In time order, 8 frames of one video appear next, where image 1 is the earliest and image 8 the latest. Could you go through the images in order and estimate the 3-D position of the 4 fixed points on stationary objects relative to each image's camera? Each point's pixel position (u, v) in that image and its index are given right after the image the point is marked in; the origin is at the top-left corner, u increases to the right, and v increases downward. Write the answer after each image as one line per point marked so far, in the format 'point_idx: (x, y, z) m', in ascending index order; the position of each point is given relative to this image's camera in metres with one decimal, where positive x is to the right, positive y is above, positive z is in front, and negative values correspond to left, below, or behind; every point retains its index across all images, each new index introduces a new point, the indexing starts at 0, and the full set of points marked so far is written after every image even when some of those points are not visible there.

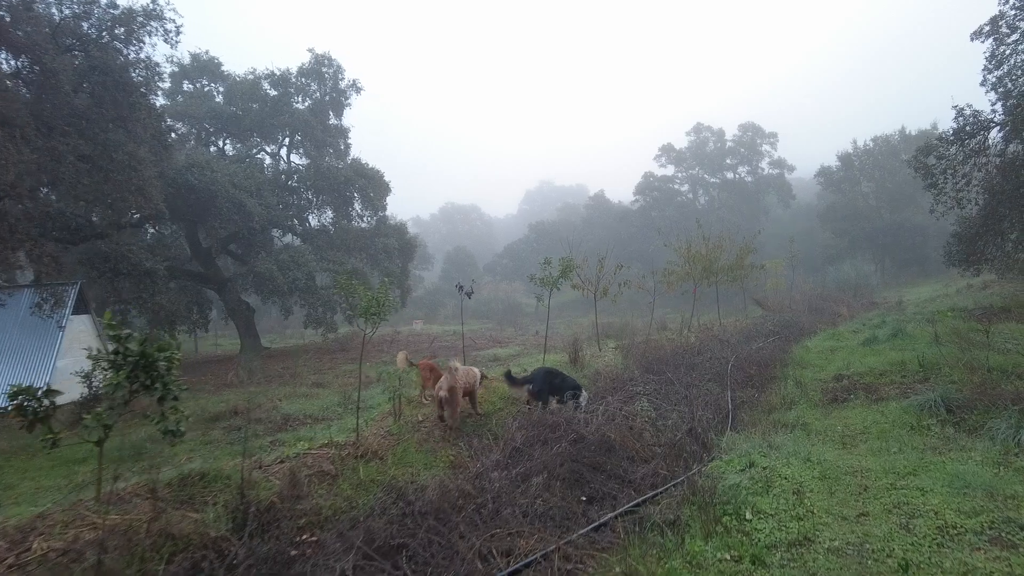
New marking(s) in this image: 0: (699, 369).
0: (+2.4, -1.0, +8.3) m
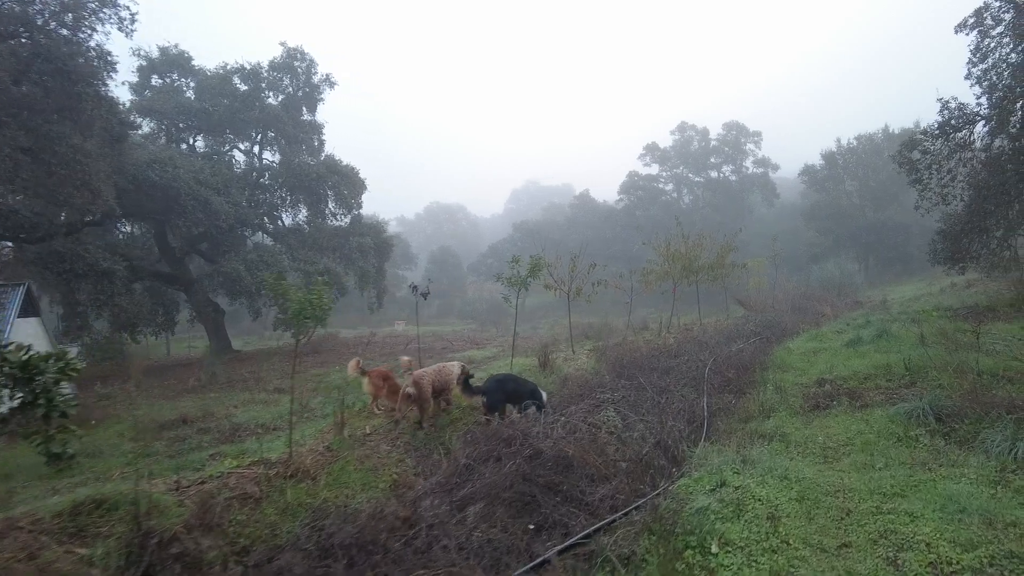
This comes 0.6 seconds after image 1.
0: (+1.9, -1.0, +7.8) m
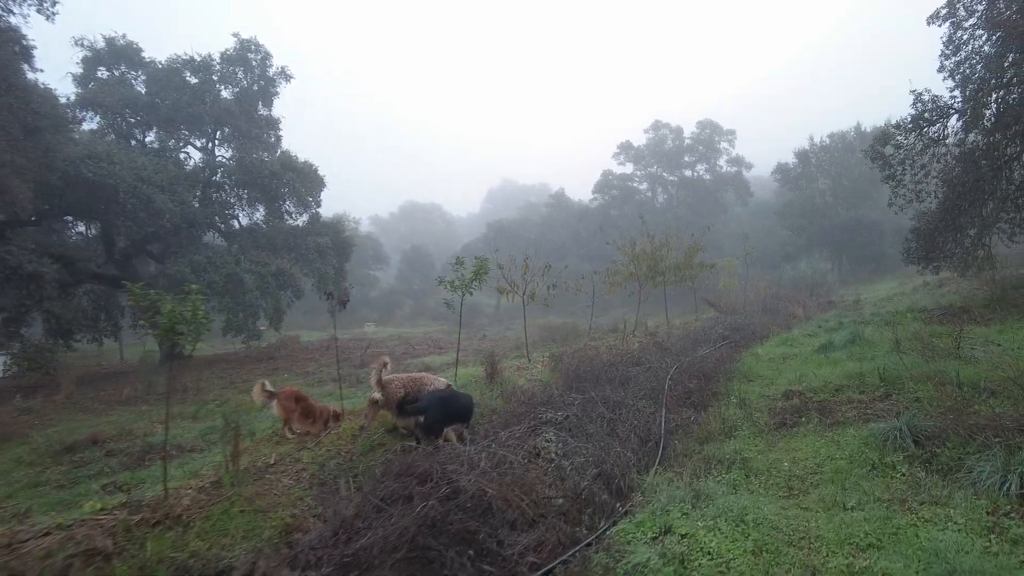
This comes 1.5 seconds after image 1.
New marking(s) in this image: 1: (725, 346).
0: (+1.3, -1.1, +7.2) m
1: (+3.3, -0.9, +10.2) m
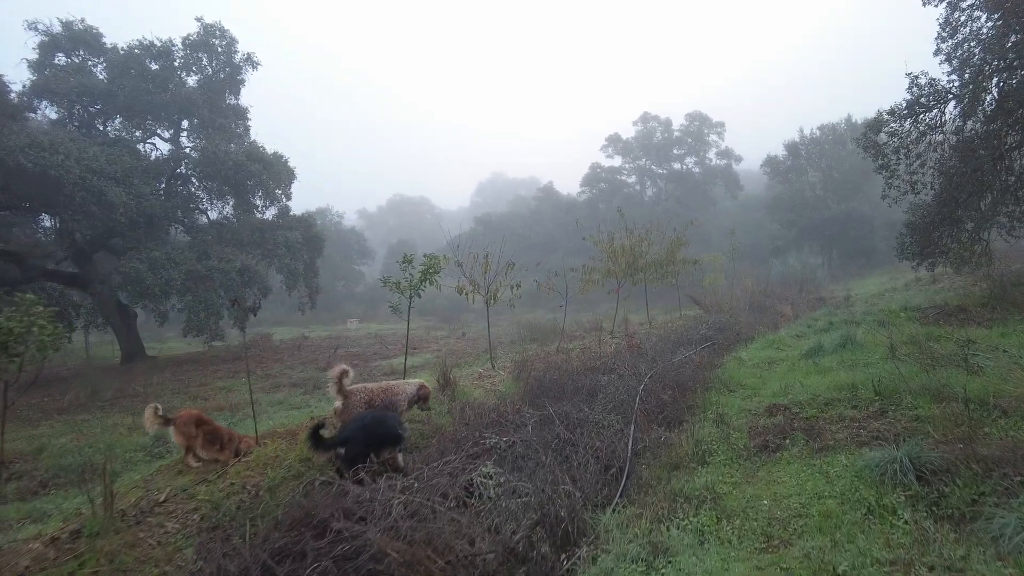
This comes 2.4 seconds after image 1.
0: (+0.9, -1.1, +6.4) m
1: (+2.8, -0.9, +9.5) m
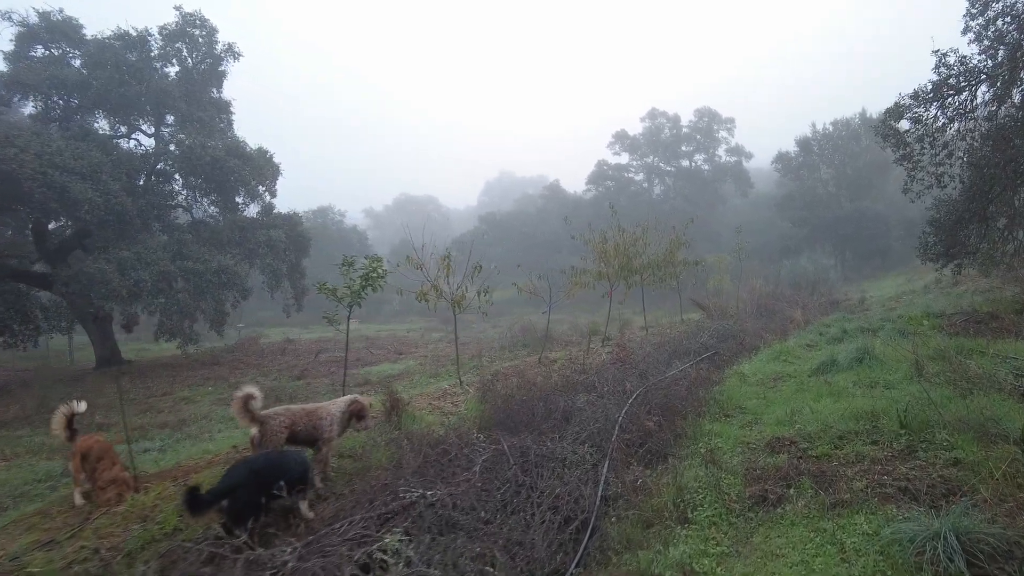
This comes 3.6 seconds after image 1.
0: (+0.5, -1.2, +5.5) m
1: (+2.5, -1.0, +8.5) m
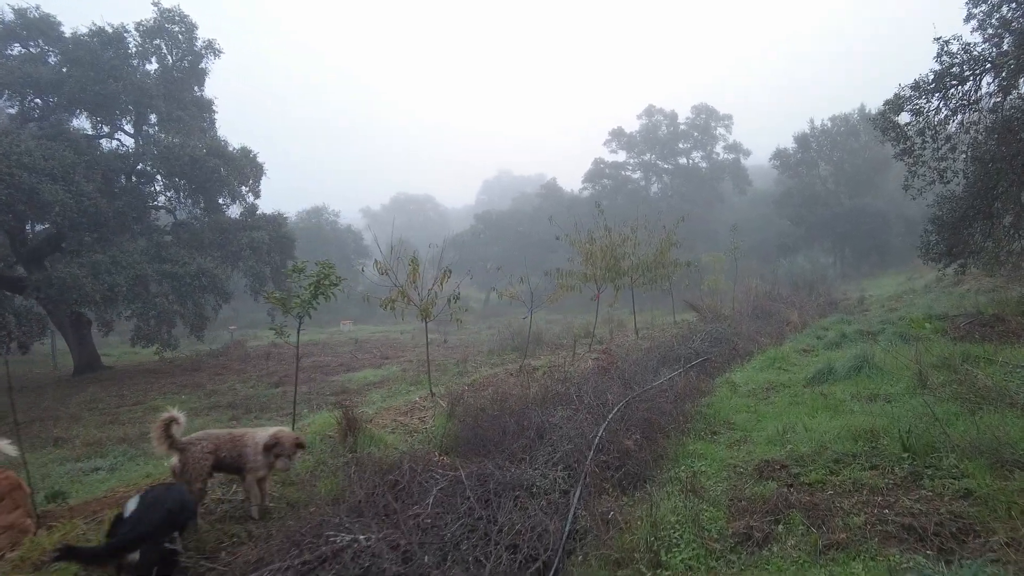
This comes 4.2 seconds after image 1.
0: (+0.2, -1.2, +5.0) m
1: (+2.2, -1.0, +8.0) m
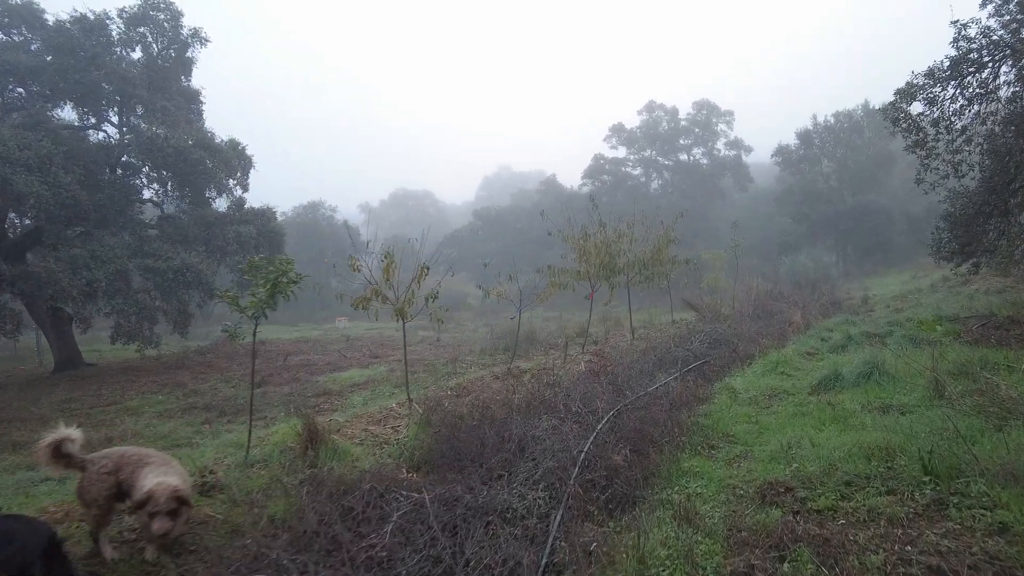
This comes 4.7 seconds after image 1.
0: (+0.1, -1.2, +4.5) m
1: (+2.1, -1.0, +7.5) m
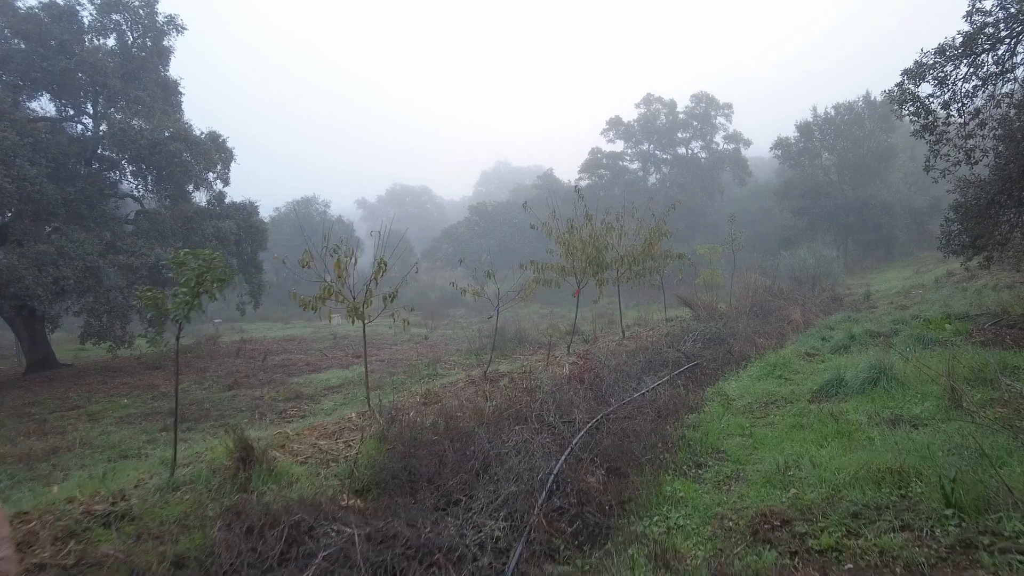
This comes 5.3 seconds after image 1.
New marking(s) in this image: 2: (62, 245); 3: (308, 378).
0: (-0.2, -1.2, +4.0) m
1: (+1.8, -1.0, +7.0) m
2: (-9.1, +0.9, +13.2) m
3: (-3.7, -1.6, +11.7) m
